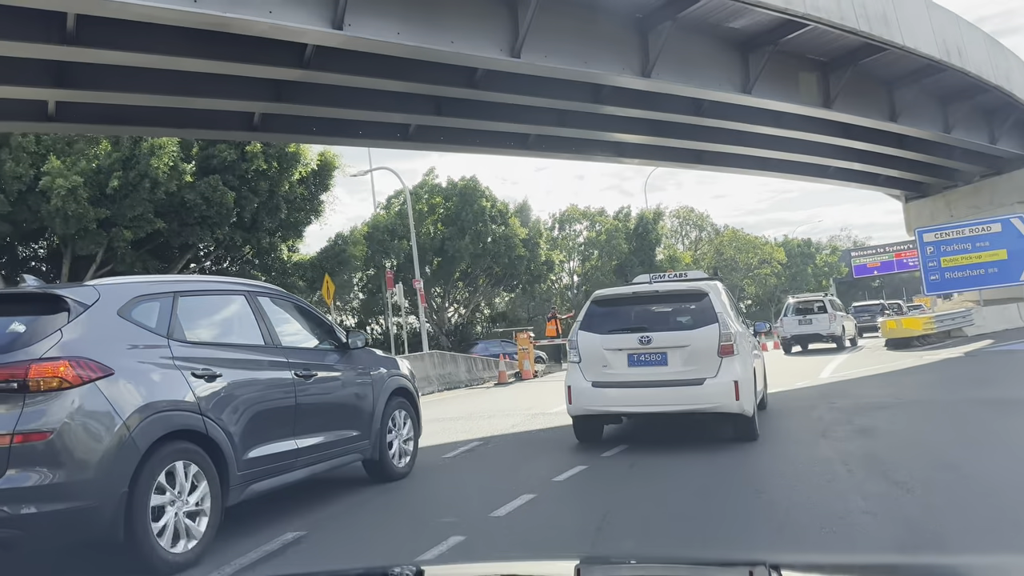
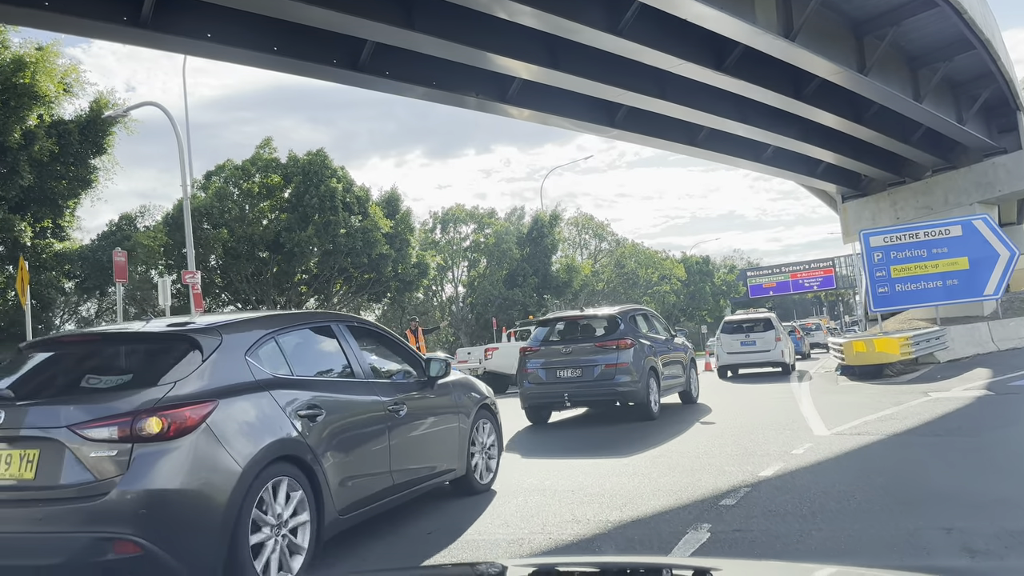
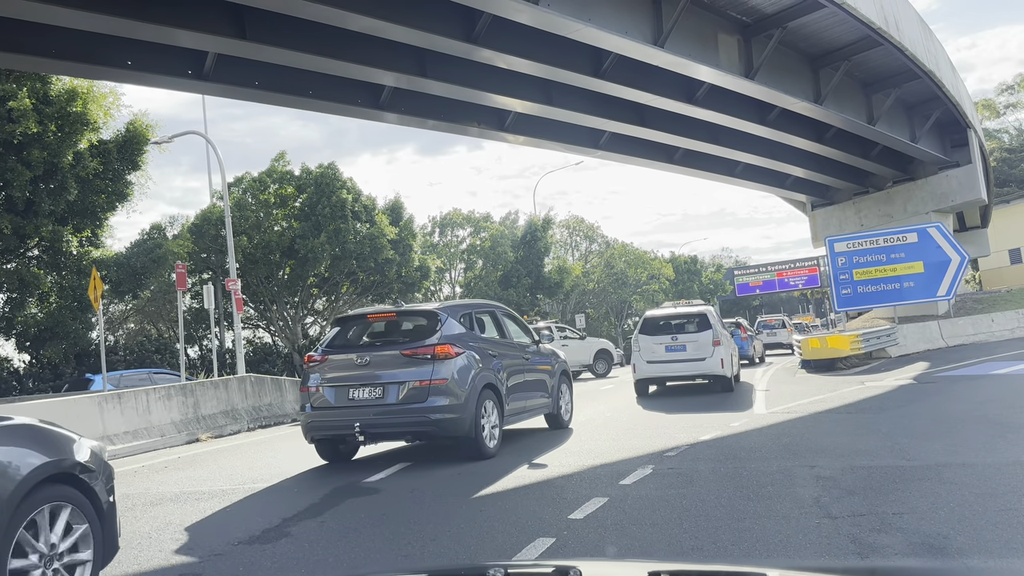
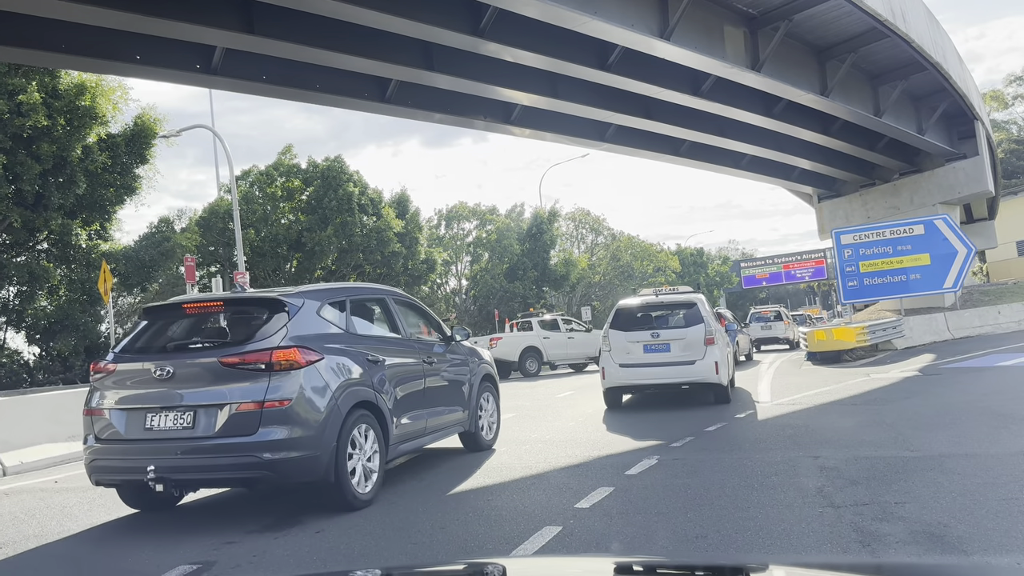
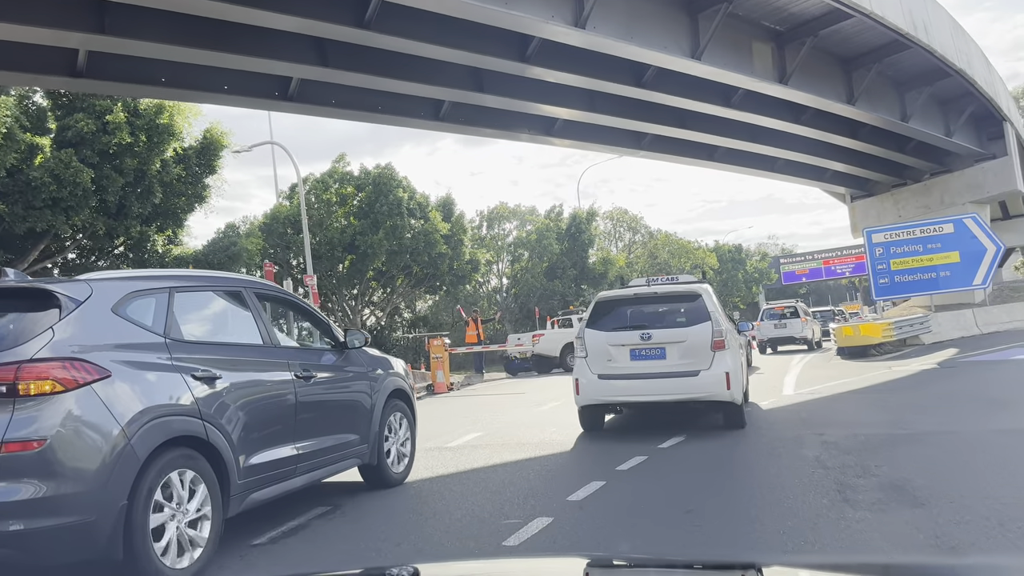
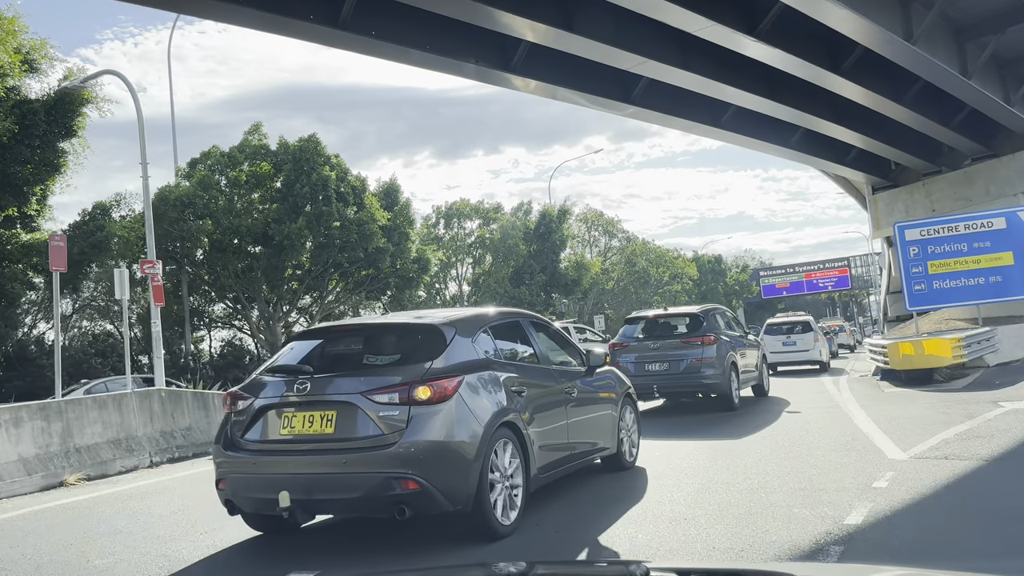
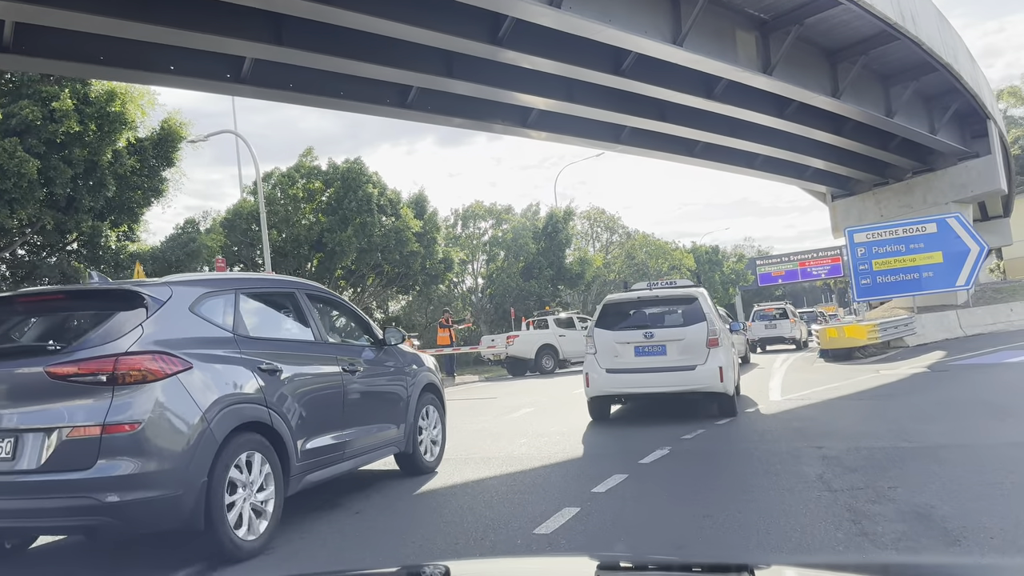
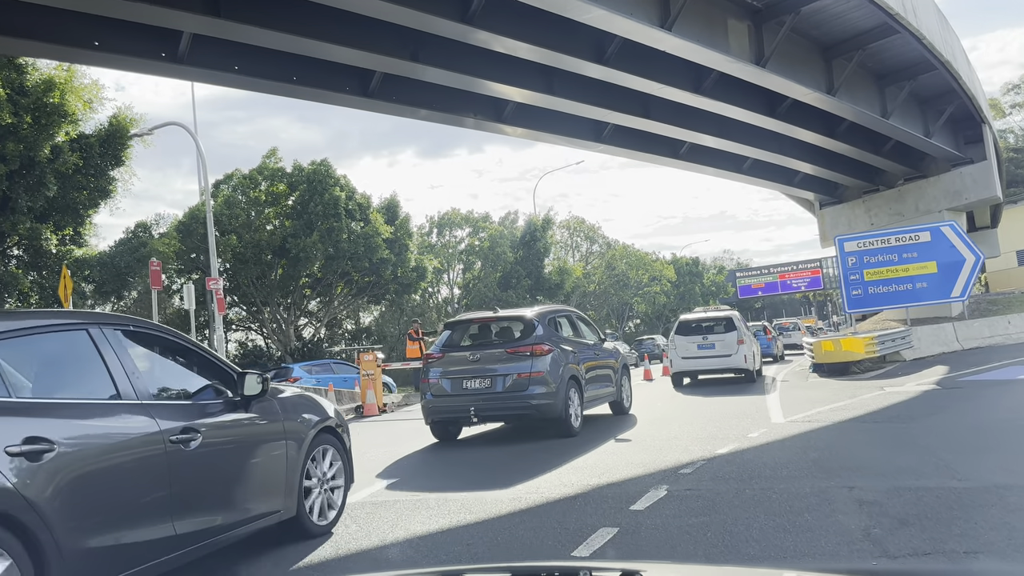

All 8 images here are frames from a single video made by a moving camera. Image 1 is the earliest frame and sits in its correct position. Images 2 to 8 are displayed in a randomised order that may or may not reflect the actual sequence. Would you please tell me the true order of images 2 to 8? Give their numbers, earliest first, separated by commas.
5, 7, 4, 3, 8, 2, 6
